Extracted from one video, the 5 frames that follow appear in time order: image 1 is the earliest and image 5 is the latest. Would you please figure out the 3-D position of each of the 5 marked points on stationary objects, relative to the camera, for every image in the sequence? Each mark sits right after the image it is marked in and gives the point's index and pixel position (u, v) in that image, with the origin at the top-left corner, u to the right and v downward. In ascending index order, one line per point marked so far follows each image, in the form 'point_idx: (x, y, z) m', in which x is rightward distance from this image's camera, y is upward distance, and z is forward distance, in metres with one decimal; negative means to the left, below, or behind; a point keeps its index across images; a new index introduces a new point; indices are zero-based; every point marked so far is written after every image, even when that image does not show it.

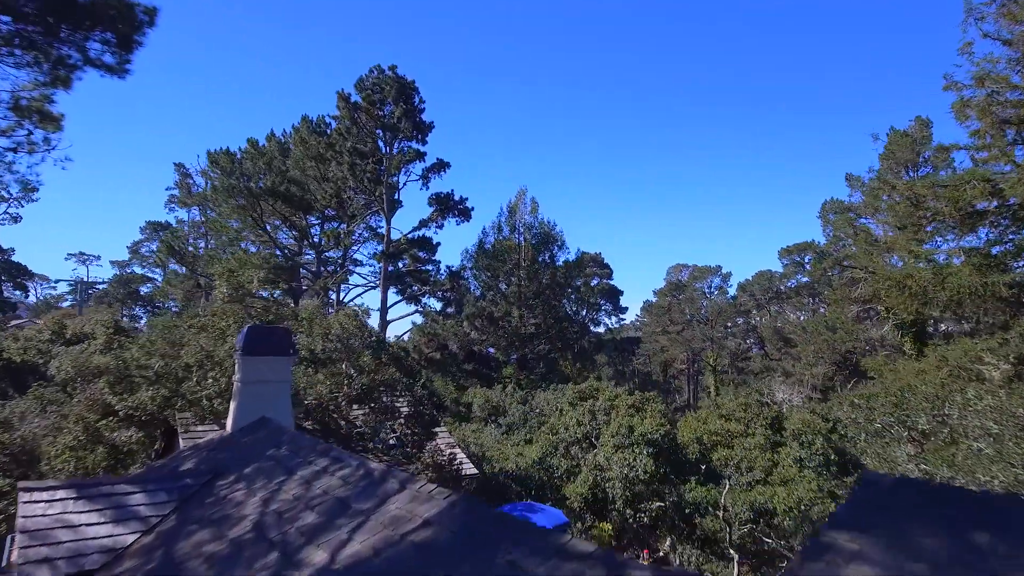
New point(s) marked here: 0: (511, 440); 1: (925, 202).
0: (-0.1, -6.0, +20.0) m
1: (+14.8, +3.1, +18.2) m
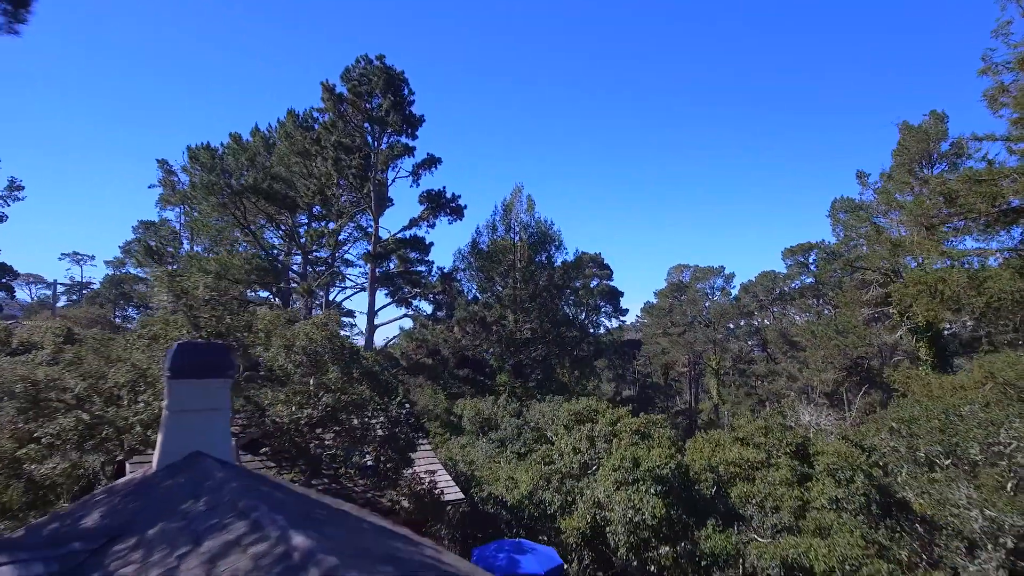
0: (-0.4, -6.2, +18.4) m
1: (+14.5, +2.9, +16.6) m
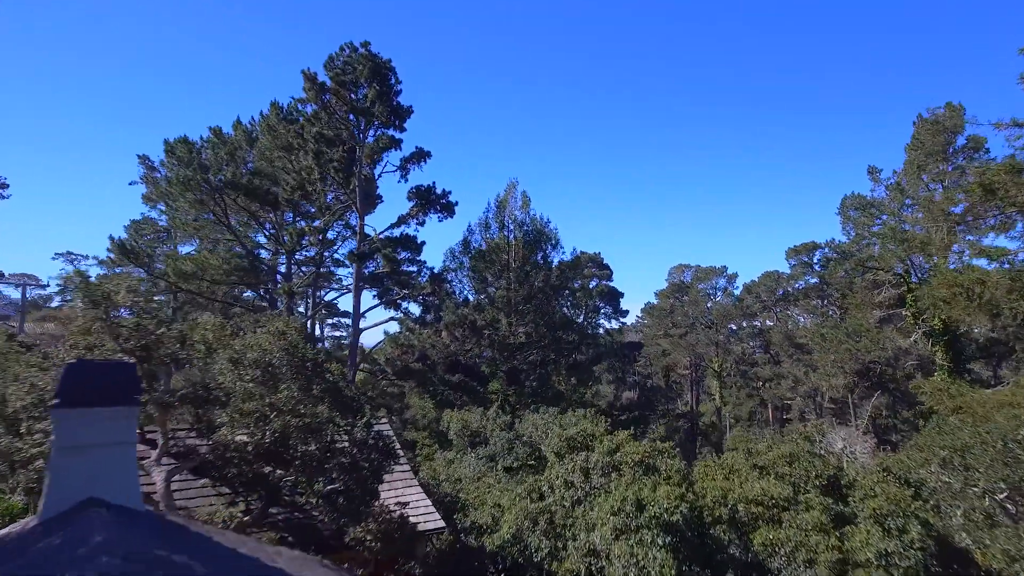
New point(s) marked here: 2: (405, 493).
0: (-0.7, -6.2, +16.8) m
1: (+14.2, +2.8, +15.0) m
2: (-2.8, -5.4, +13.4) m
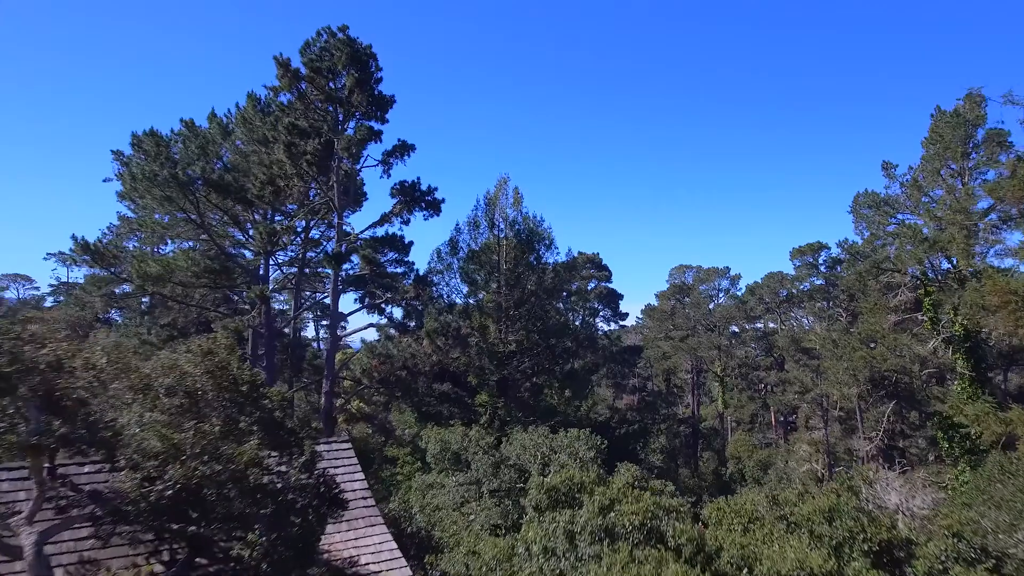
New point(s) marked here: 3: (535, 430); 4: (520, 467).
0: (-1.2, -6.4, +14.8) m
1: (+13.7, +2.7, +13.1) m
2: (-3.3, -5.6, +11.4) m
3: (+0.8, -5.2, +18.4) m
4: (+0.3, -5.8, +16.5) m
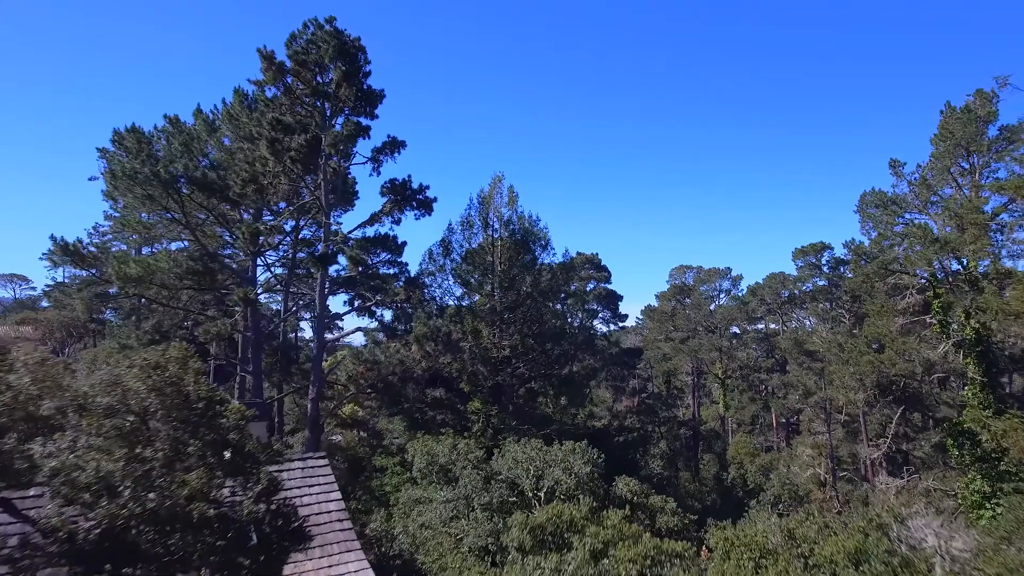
0: (-1.5, -6.5, +13.8) m
1: (+13.4, +2.5, +12.1) m
2: (-3.5, -5.7, +10.4) m
3: (+0.6, -5.3, +17.5) m
4: (0.0, -5.9, +15.5) m
